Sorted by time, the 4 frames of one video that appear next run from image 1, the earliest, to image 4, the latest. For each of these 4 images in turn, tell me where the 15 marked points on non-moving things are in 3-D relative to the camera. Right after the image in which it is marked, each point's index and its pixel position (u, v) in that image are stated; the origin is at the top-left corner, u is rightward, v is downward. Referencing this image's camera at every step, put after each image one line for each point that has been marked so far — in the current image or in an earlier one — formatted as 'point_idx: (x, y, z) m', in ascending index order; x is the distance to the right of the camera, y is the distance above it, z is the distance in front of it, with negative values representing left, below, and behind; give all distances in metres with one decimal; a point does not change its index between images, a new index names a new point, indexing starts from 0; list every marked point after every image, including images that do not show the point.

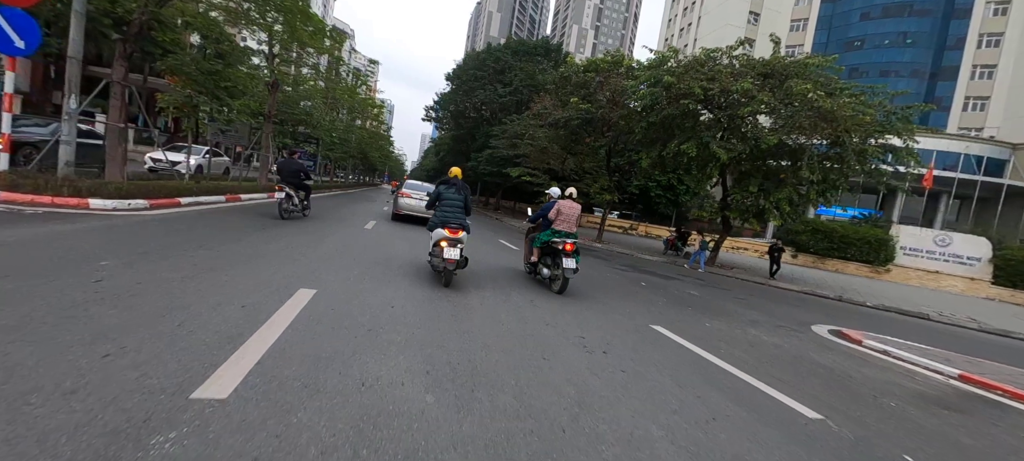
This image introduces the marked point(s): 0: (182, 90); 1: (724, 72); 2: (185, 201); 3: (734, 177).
0: (-10.6, +4.5, +11.9) m
1: (+8.3, +6.2, +14.5) m
2: (-8.9, +0.8, +9.9) m
3: (+9.9, +2.4, +16.6) m
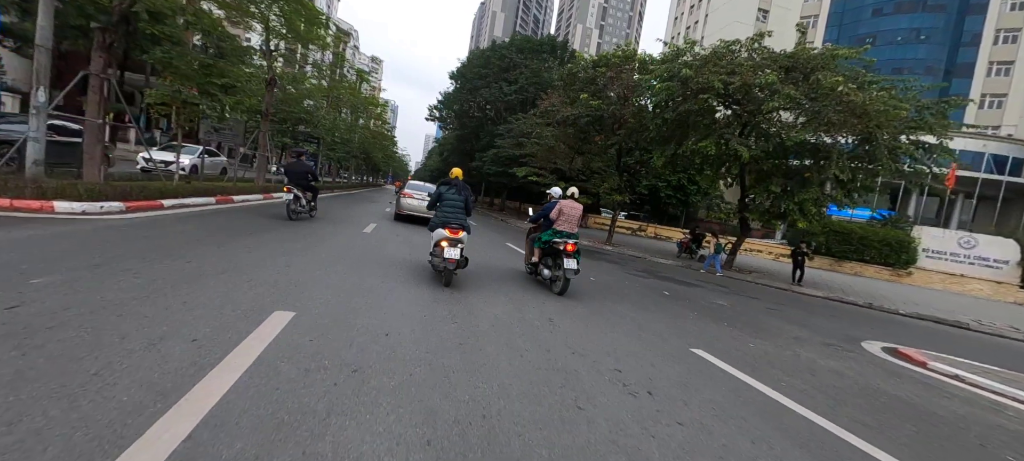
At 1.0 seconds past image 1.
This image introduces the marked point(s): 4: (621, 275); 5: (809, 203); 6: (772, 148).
0: (-10.3, +4.4, +11.2) m
1: (+8.6, +6.1, +13.6) m
2: (-8.6, +0.7, +9.3) m
3: (+10.2, +2.3, +15.8) m
4: (+3.3, -1.3, +11.2) m
5: (+11.4, +1.1, +14.3) m
6: (+9.5, +3.0, +13.5) m
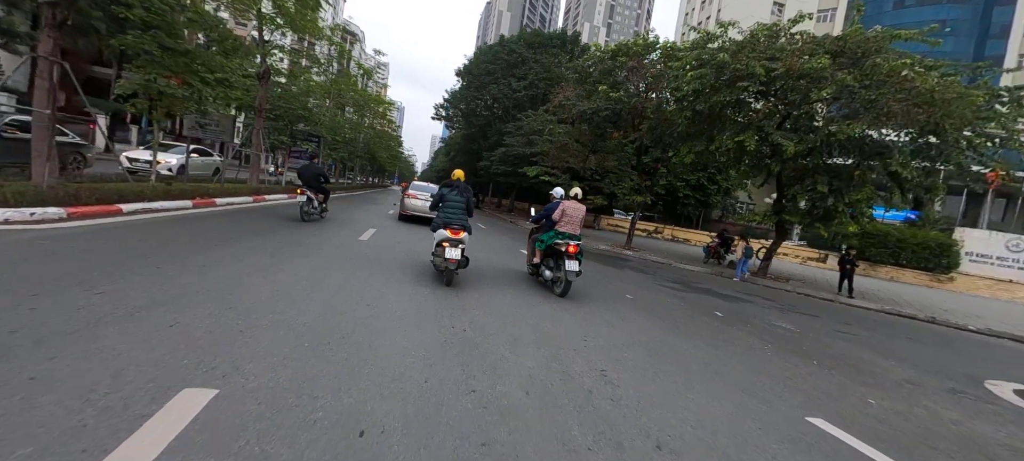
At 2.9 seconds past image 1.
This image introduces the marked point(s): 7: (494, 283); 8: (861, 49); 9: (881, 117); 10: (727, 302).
0: (-9.9, +4.2, +10.0) m
1: (+9.0, +5.9, +12.2) m
2: (-8.2, +0.5, +8.1) m
3: (+10.7, +2.1, +14.3) m
4: (+3.7, -1.5, +9.8) m
5: (+11.9, +0.9, +12.7) m
6: (+9.9, +2.9, +12.0) m
7: (-0.5, -1.0, +8.4) m
8: (+11.1, +5.8, +11.8) m
9: (+11.2, +3.5, +11.3) m
10: (+4.9, -1.7, +8.5) m
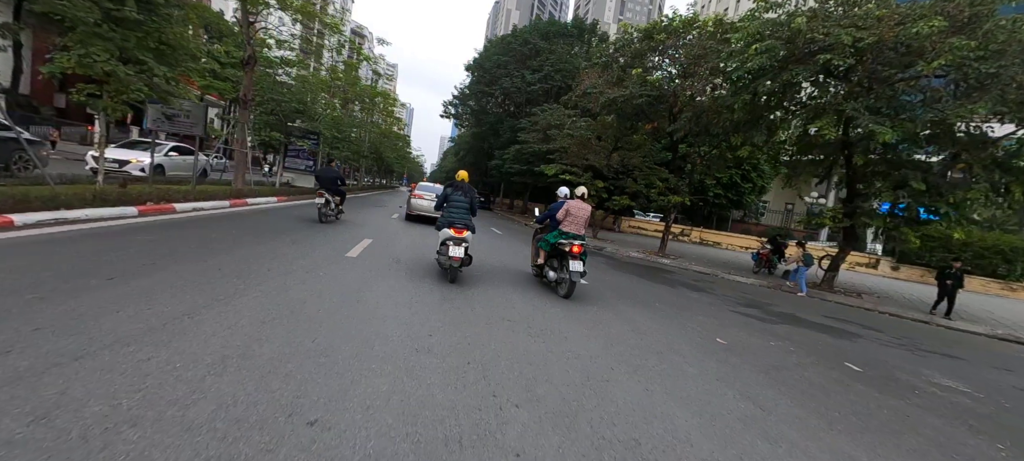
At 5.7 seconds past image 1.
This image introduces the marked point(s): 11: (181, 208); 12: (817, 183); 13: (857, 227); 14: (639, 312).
0: (-9.3, +4.0, +8.2) m
1: (+9.7, +5.7, +9.9) m
2: (-7.6, +0.2, +6.2) m
3: (+11.4, +1.9, +11.9) m
4: (+4.3, -1.7, +7.7) m
5: (+12.5, +0.7, +10.4) m
6: (+10.6, +2.7, +9.7) m
7: (+0.1, -1.3, +6.4) m
8: (+11.8, +5.6, +9.5) m
9: (+11.8, +3.3, +9.0) m
10: (+5.5, -1.9, +6.3) m
11: (-8.6, +0.5, +10.0) m
12: (+11.3, +1.8, +13.7) m
13: (+11.3, +0.1, +12.2) m
14: (+2.4, -1.5, +6.6) m
